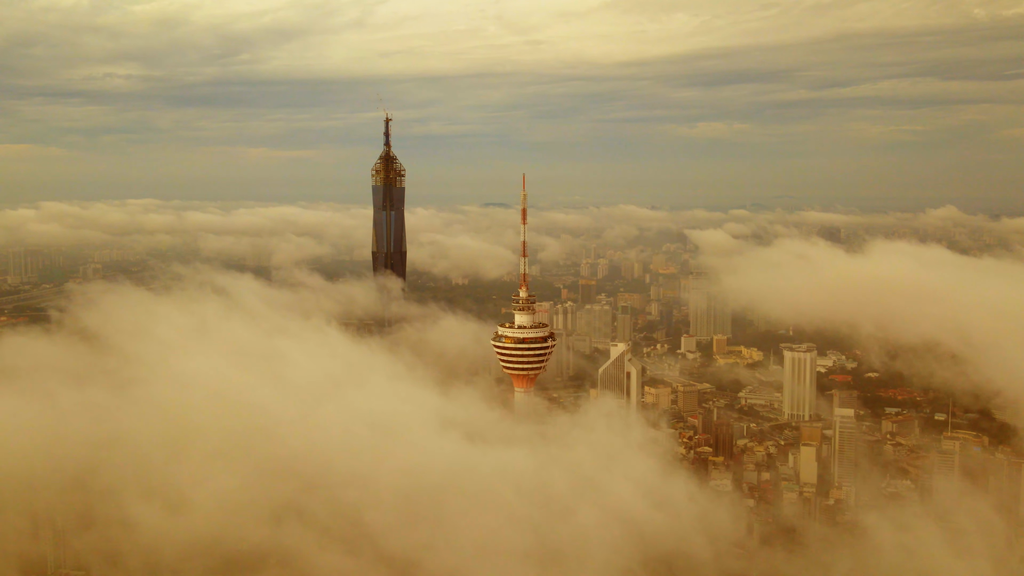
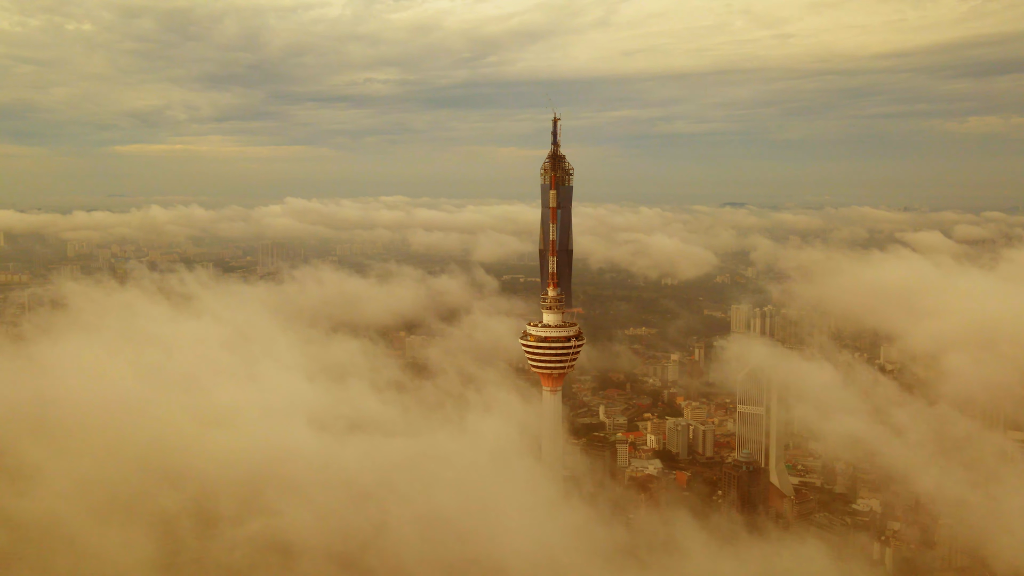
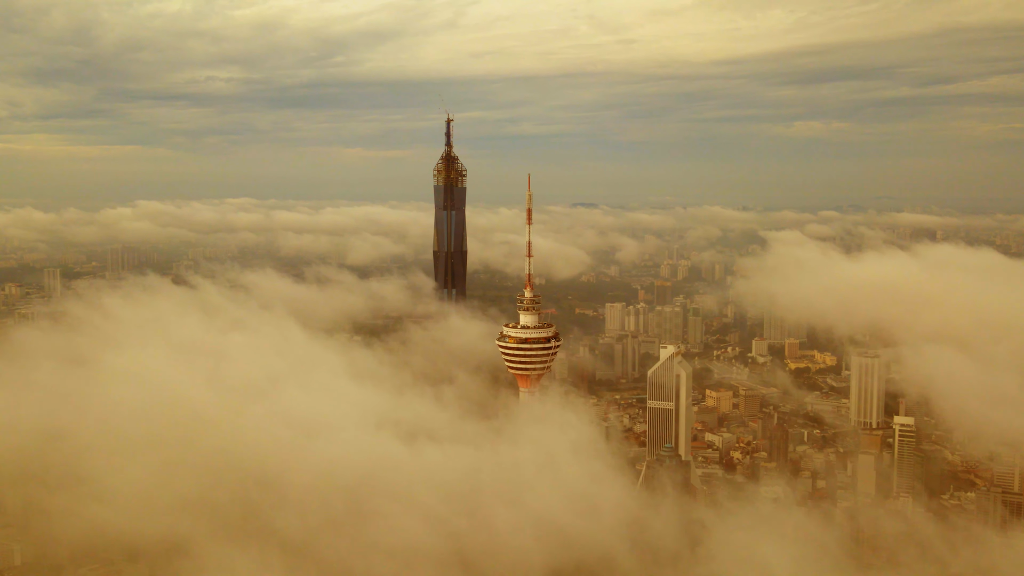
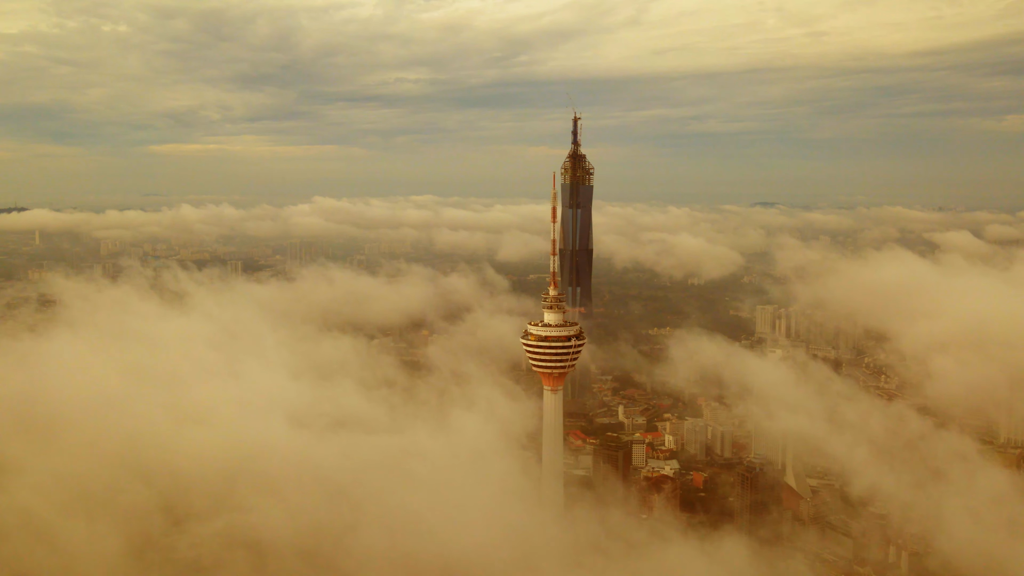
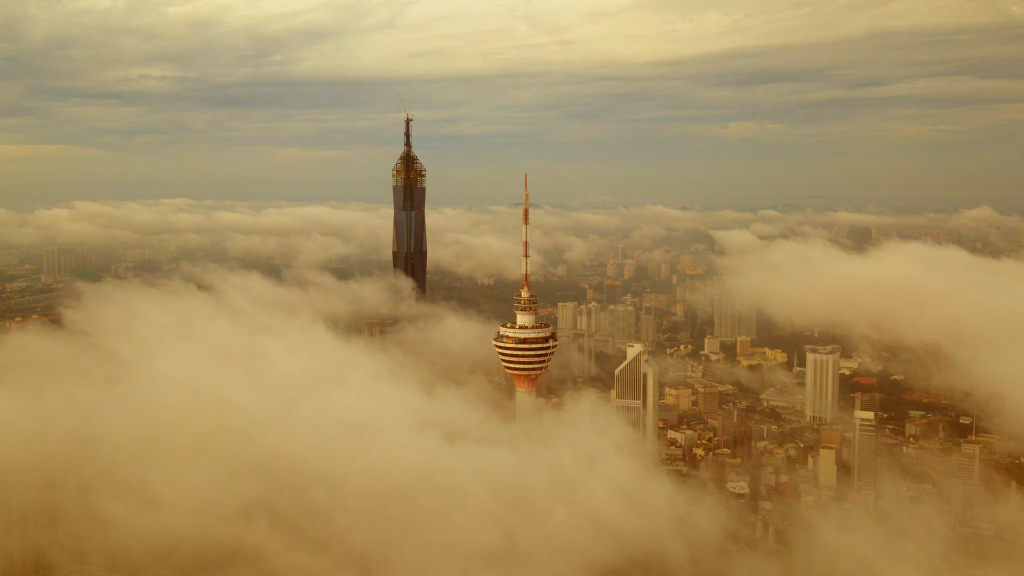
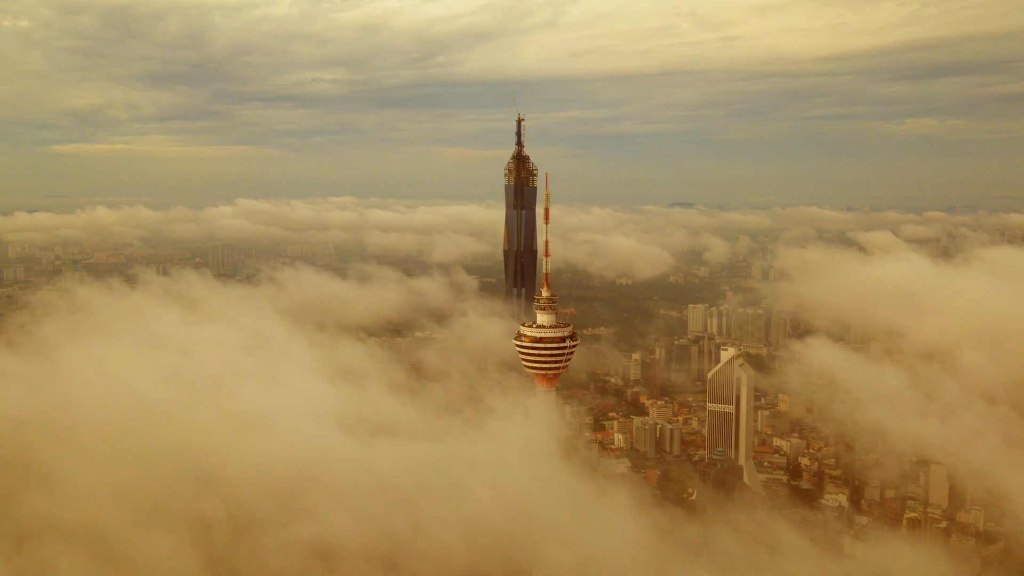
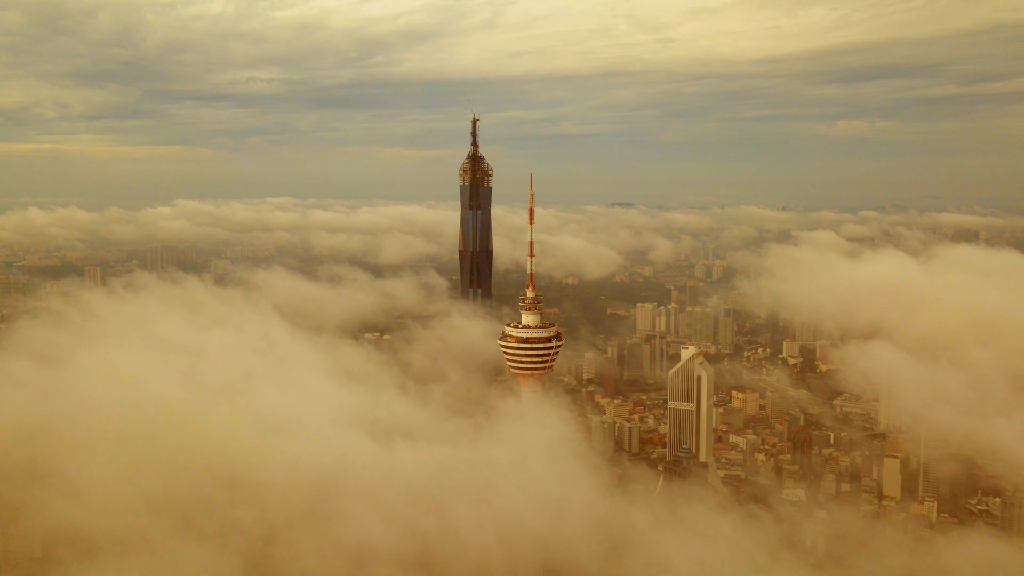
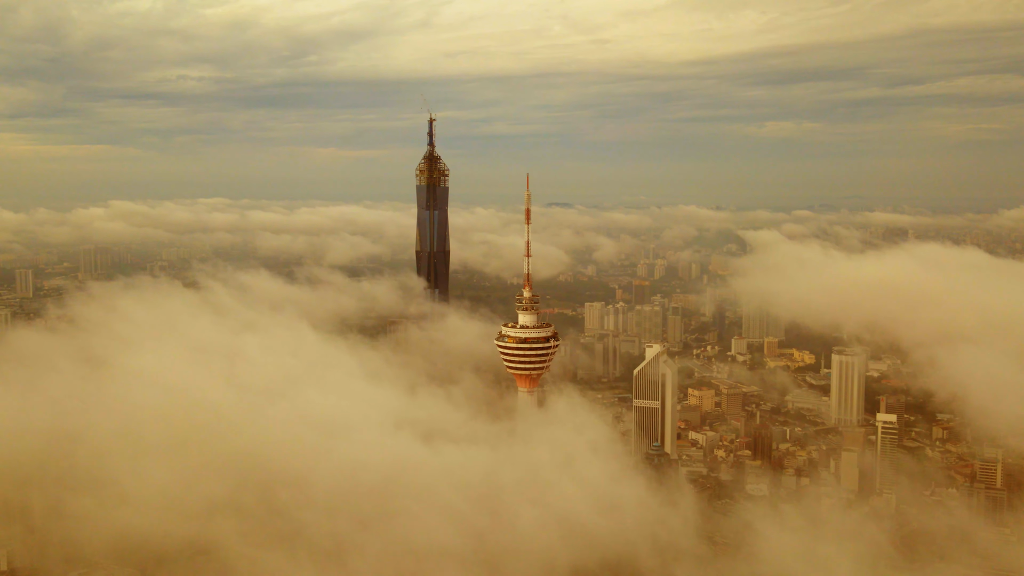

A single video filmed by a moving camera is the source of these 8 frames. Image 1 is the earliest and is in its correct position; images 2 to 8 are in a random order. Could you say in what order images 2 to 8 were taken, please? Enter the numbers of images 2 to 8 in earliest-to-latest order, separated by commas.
5, 8, 3, 7, 6, 2, 4
